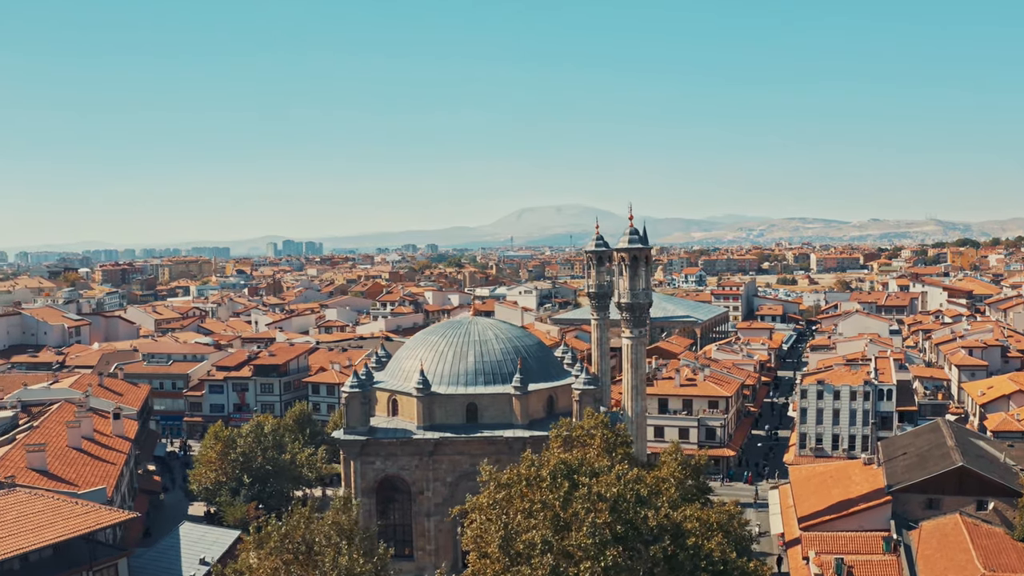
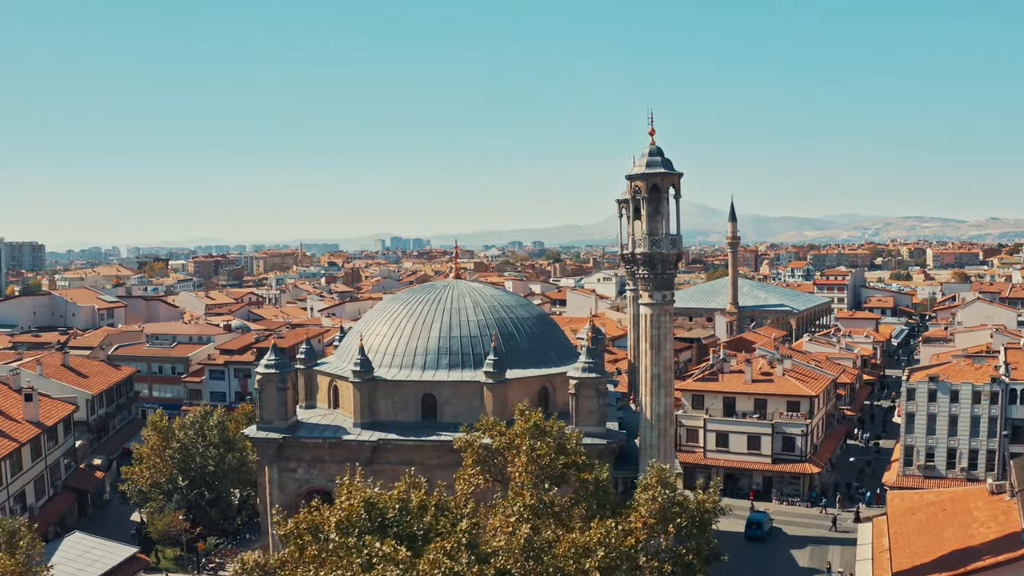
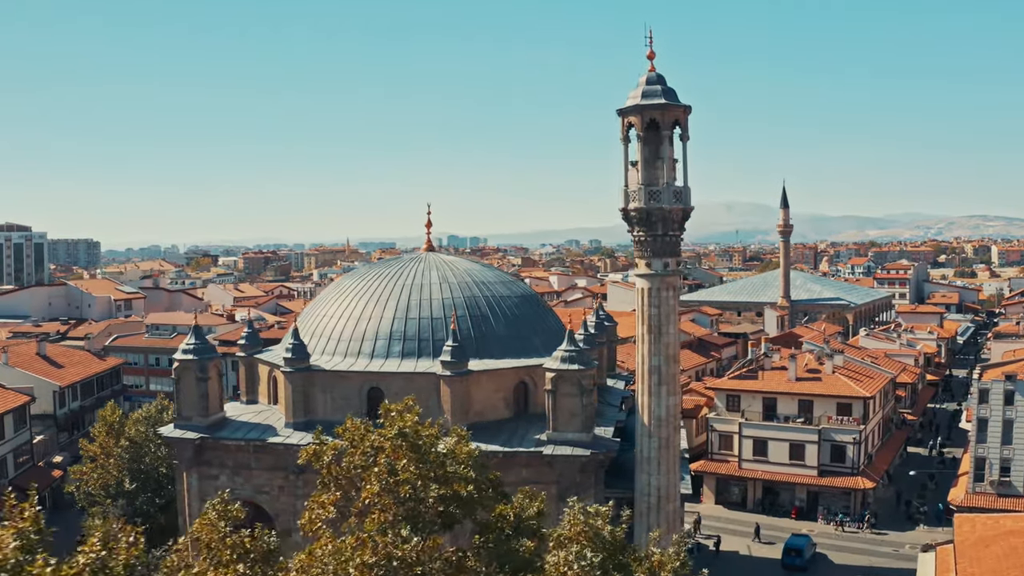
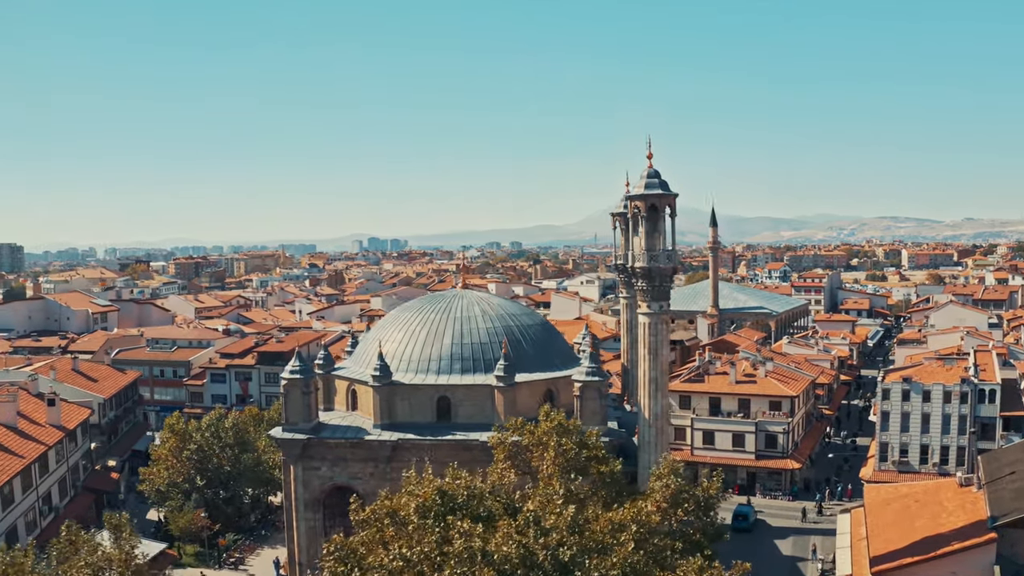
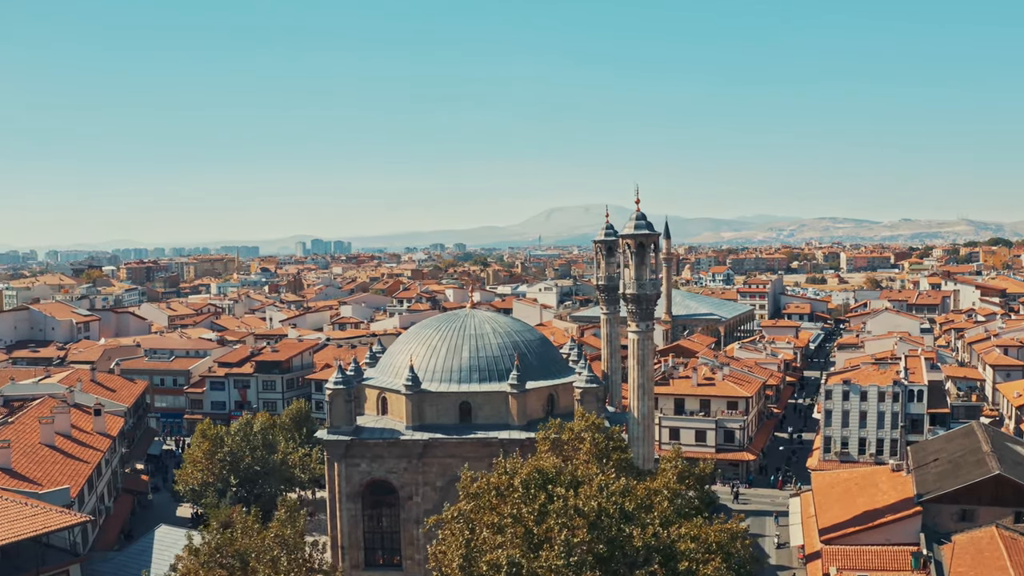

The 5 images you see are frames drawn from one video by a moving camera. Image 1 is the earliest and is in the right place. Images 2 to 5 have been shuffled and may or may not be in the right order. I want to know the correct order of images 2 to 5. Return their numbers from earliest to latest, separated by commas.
5, 4, 2, 3
